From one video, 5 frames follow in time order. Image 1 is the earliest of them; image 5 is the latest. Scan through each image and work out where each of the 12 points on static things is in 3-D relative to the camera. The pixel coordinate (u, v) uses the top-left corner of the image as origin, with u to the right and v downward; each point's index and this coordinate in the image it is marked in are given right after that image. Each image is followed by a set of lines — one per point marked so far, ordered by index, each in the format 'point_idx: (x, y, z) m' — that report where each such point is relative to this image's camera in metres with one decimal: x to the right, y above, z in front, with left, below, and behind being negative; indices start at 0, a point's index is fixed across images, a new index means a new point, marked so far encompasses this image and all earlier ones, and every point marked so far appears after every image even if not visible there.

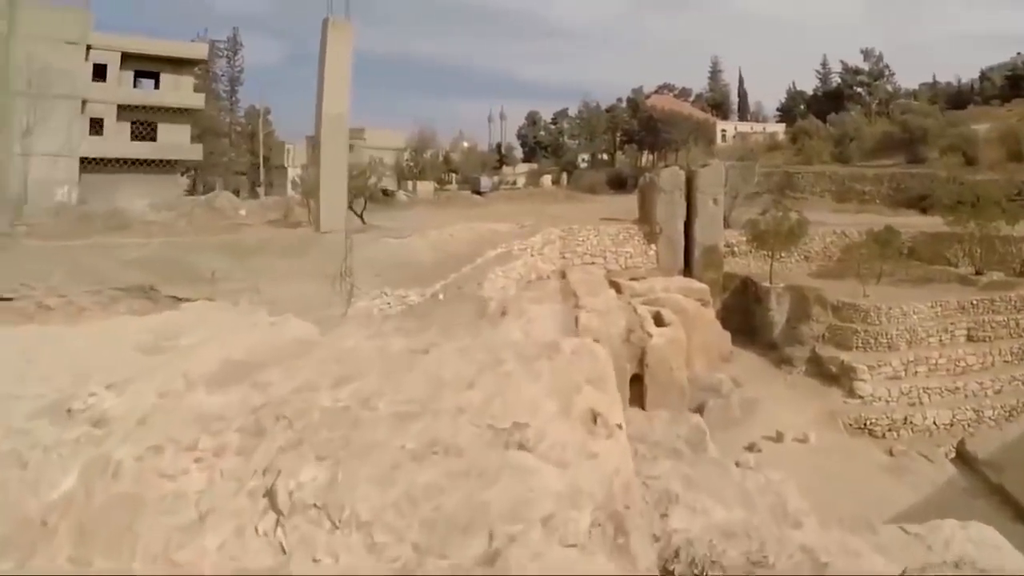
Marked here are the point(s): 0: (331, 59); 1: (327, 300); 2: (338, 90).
0: (-1.8, +2.2, +7.1) m
1: (-1.7, -0.2, +6.8) m
2: (-1.7, +1.9, +7.0) m
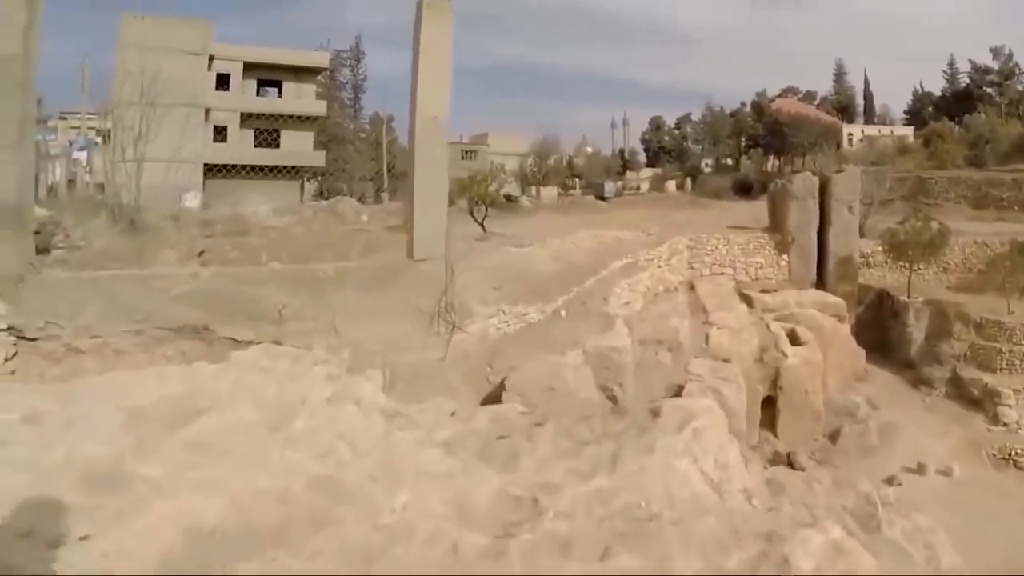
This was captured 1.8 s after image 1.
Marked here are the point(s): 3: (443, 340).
0: (-0.7, +1.9, +5.9) m
1: (-0.7, -0.4, +5.6) m
2: (-0.6, +1.6, +5.8) m
3: (-0.5, -0.4, +5.7) m
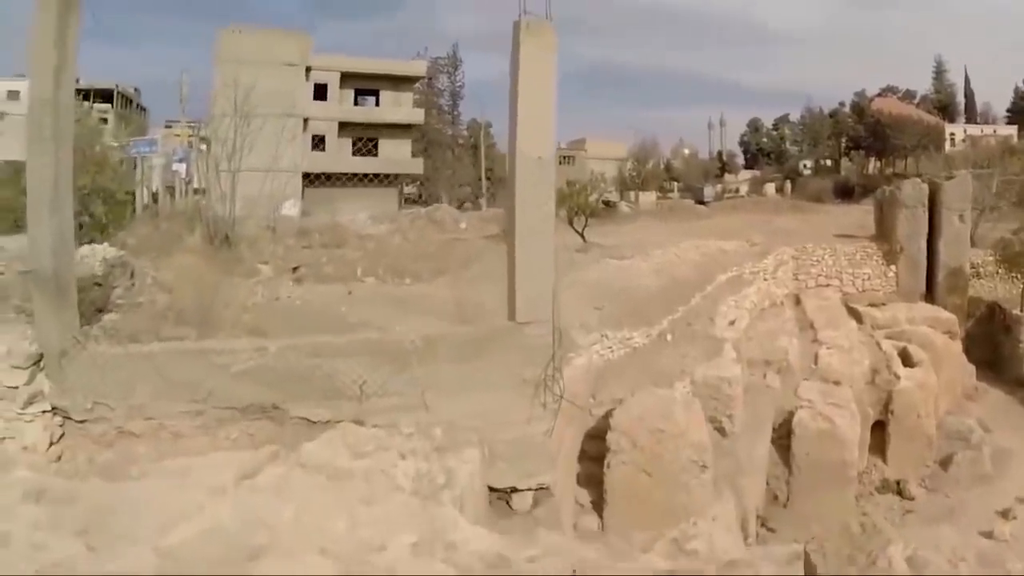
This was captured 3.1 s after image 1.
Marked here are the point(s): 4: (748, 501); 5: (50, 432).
0: (+0.1, +1.5, +5.1) m
1: (+0.1, -0.8, +4.8) m
2: (+0.2, +1.2, +5.0) m
3: (+0.2, -0.8, +4.9) m
4: (+1.8, -1.6, +5.9) m
5: (-2.6, -0.8, +4.2) m
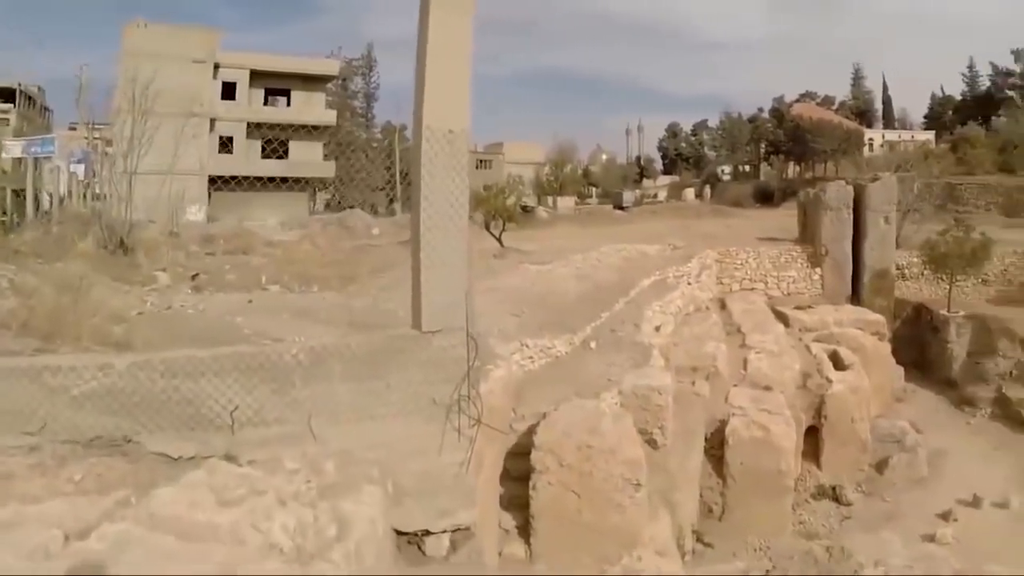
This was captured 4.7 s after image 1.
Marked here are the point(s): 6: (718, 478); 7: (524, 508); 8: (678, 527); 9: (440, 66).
0: (-0.4, +1.4, +4.5) m
1: (-0.4, -0.9, +4.2) m
2: (-0.4, +1.2, +4.5) m
3: (-0.3, -0.9, +4.3) m
4: (+1.3, -1.7, +5.4) m
5: (-3.0, -0.8, +3.4) m
6: (+1.7, -1.6, +6.3) m
7: (+0.1, -1.4, +4.7) m
8: (+1.2, -1.7, +5.3) m
9: (-0.4, +1.3, +4.4) m
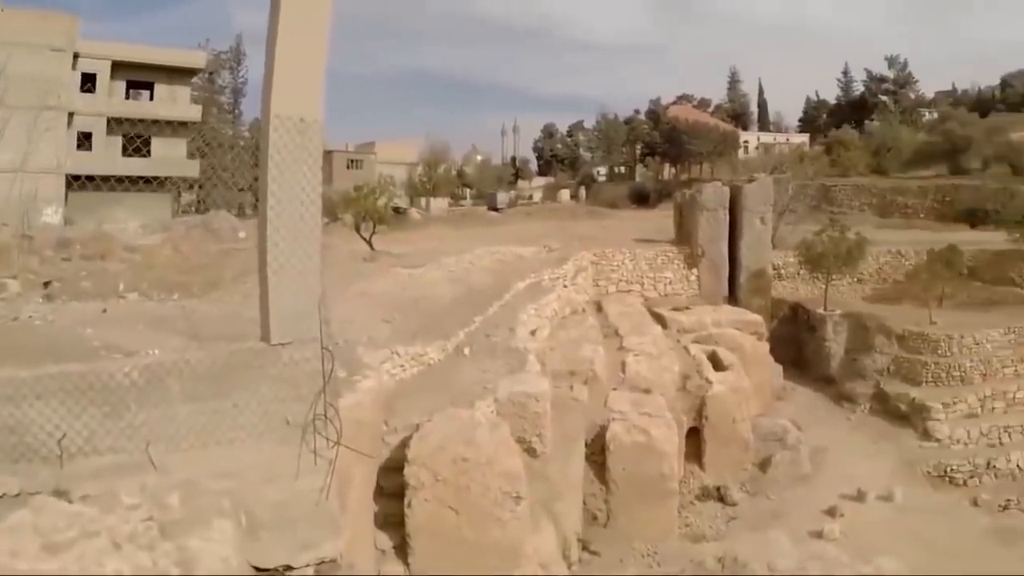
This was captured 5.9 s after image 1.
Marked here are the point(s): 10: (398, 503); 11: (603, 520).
0: (-1.2, +1.4, +4.3) m
1: (-1.1, -0.9, +4.0) m
2: (-1.1, +1.1, +4.2) m
3: (-1.0, -0.9, +4.1) m
4: (+0.4, -1.7, +5.3) m
5: (-3.6, -0.9, +2.8) m
6: (+0.8, -1.6, +6.2) m
7: (-0.7, -1.4, +4.5) m
8: (+0.3, -1.7, +5.2) m
9: (-1.2, +1.2, +4.2) m
10: (-0.7, -1.3, +4.5) m
11: (+0.8, -1.9, +6.1) m
